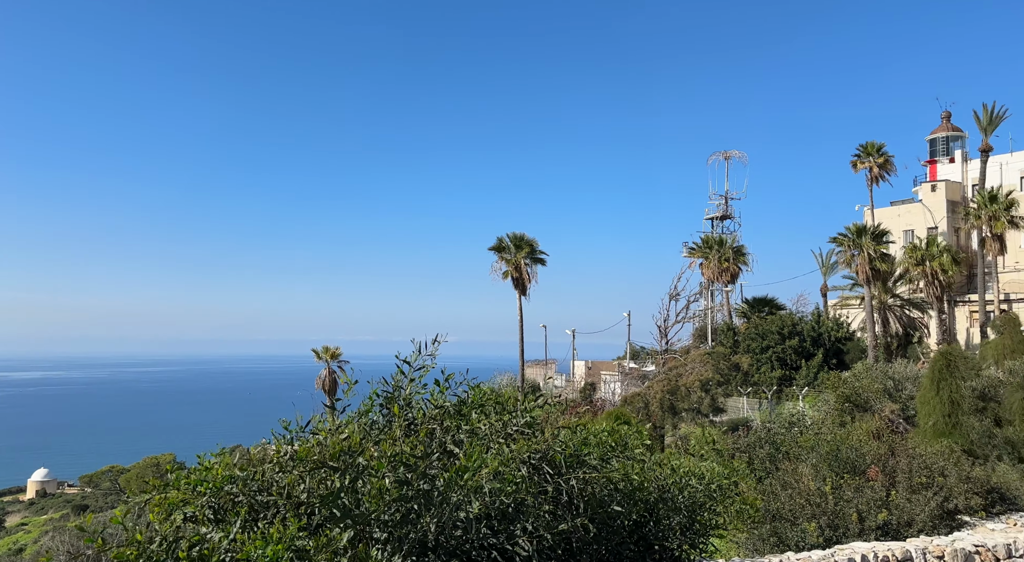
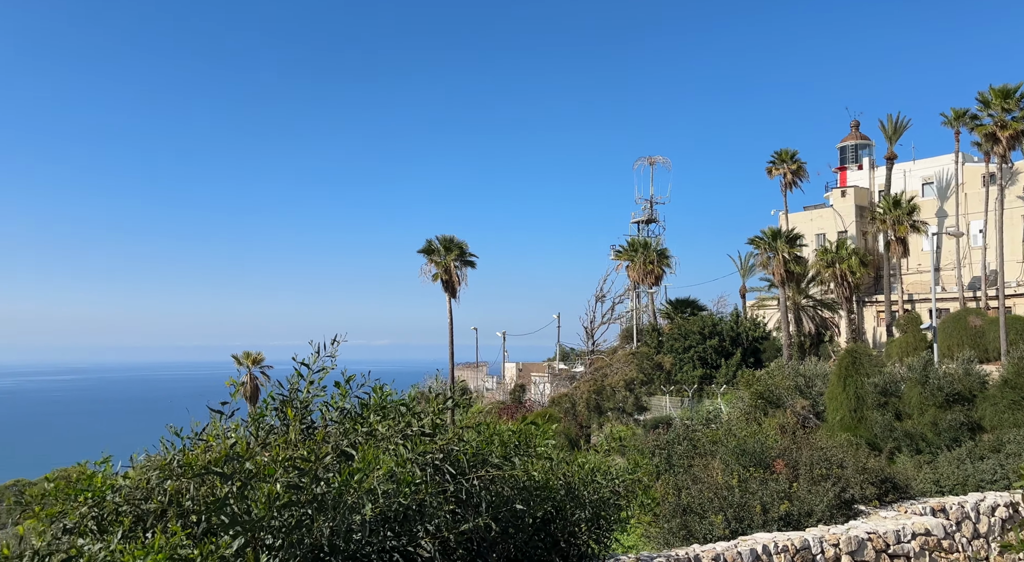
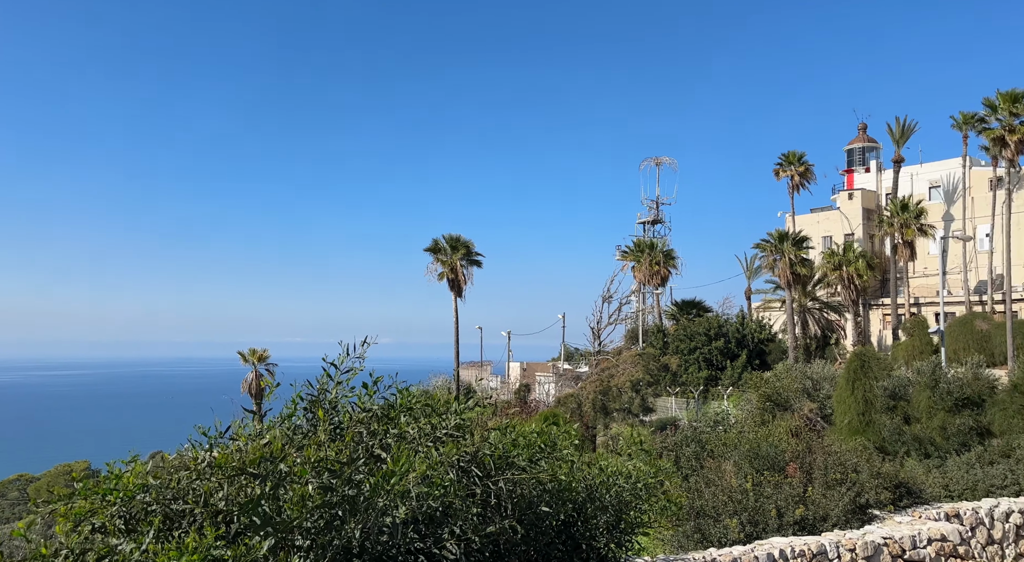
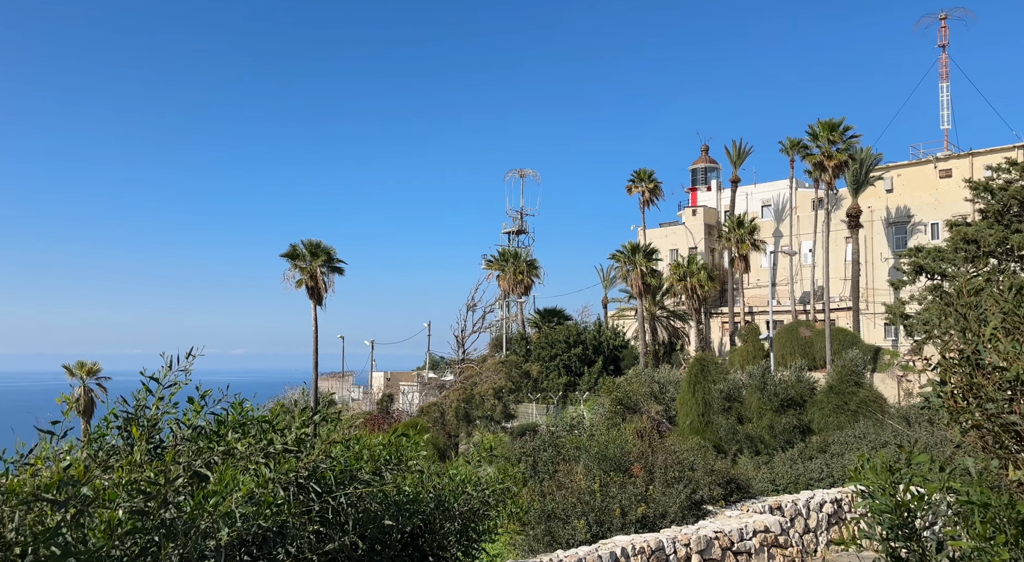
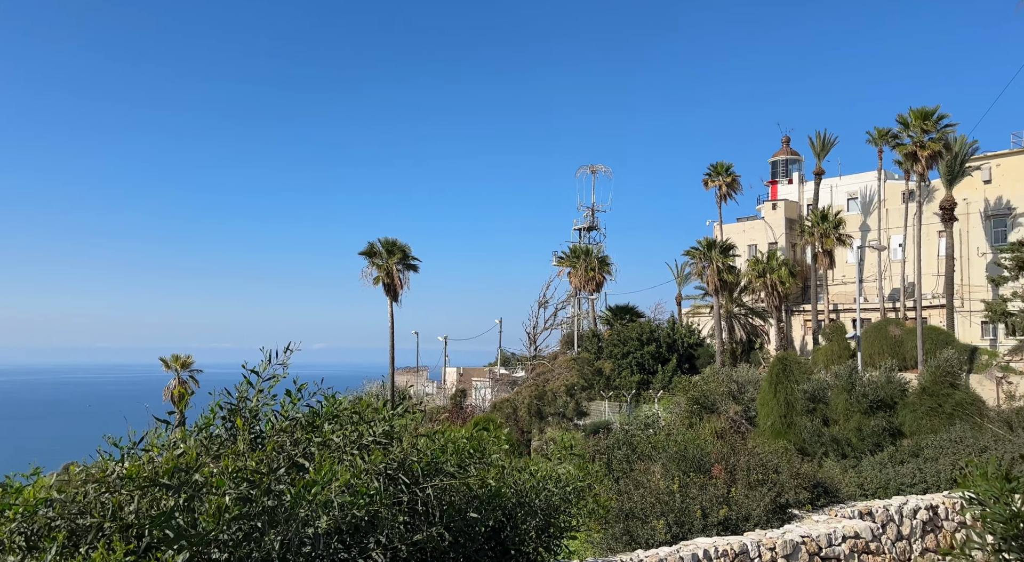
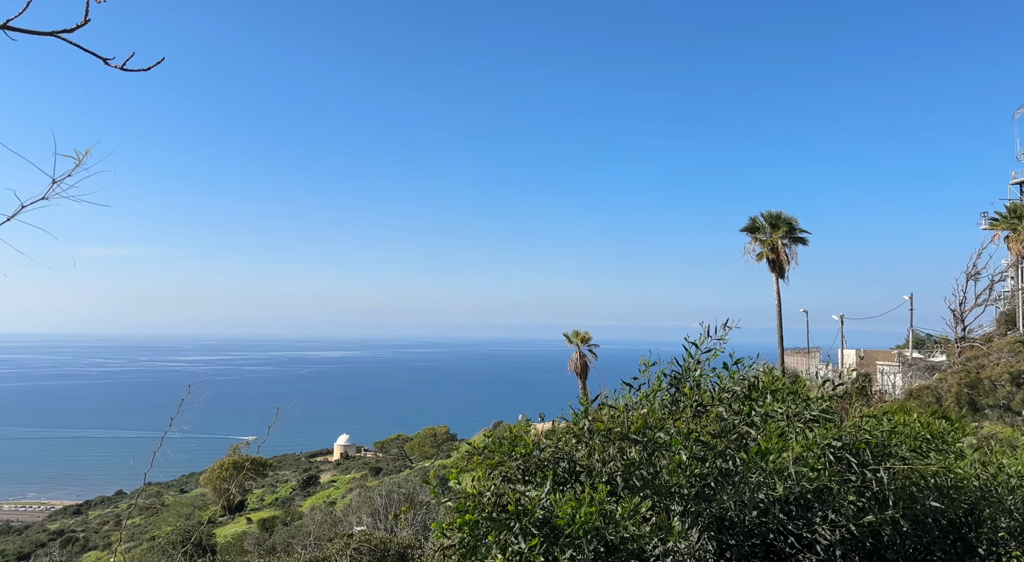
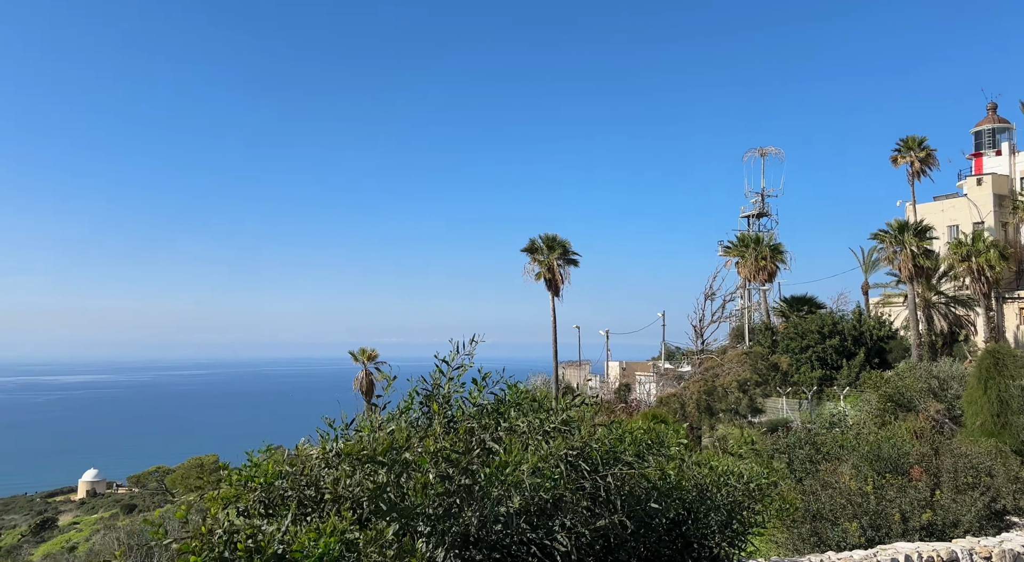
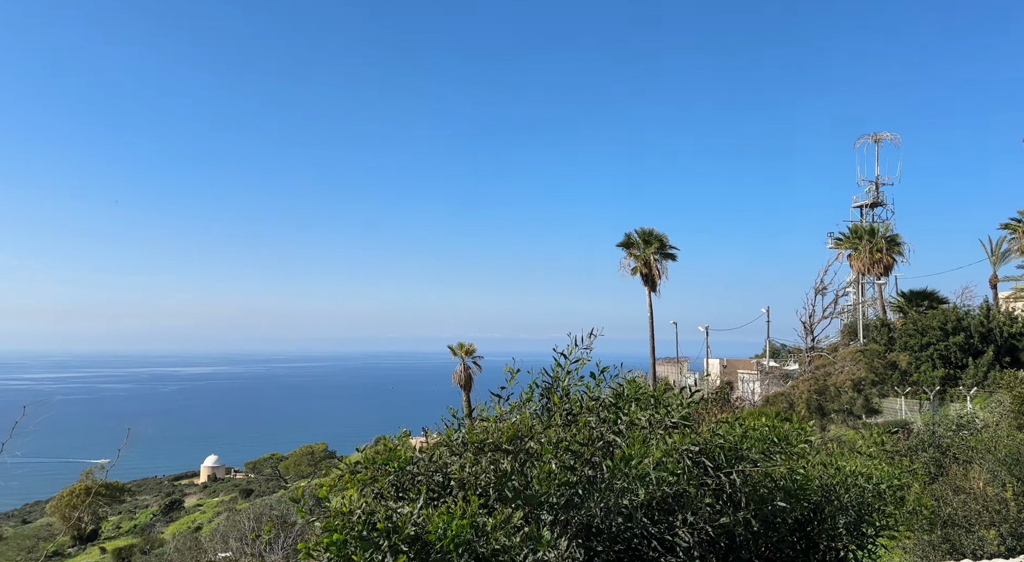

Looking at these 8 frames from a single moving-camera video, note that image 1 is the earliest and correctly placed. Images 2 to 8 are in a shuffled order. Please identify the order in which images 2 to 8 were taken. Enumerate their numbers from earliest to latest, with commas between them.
3, 5, 4, 2, 7, 8, 6
